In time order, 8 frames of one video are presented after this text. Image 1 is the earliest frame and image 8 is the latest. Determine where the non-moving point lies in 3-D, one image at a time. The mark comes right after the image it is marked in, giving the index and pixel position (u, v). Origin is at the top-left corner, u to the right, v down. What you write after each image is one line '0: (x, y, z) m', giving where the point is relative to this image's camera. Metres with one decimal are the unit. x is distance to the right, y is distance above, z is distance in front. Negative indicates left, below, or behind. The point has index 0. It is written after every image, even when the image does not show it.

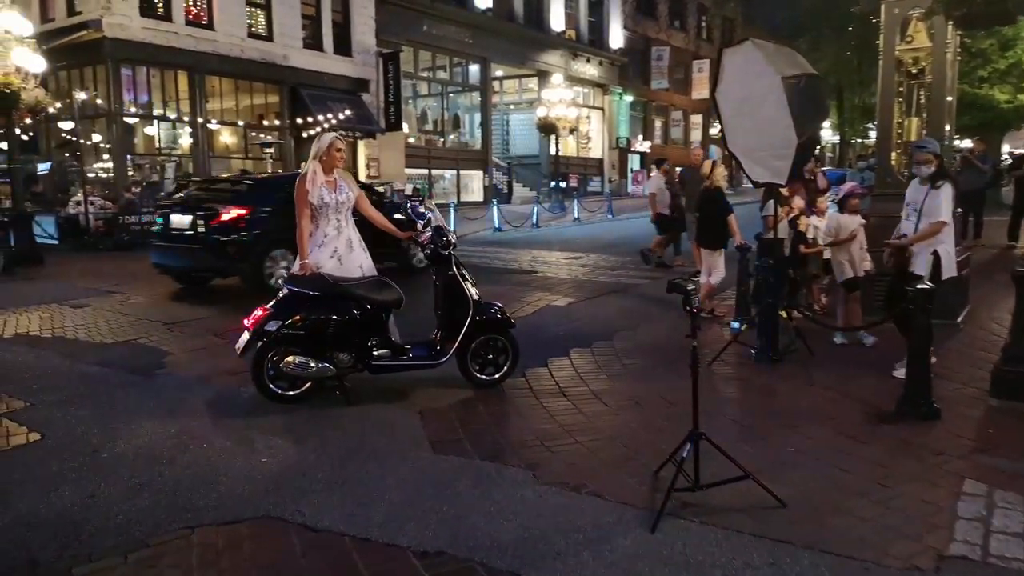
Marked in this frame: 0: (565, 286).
0: (+0.8, 0.0, +12.5) m
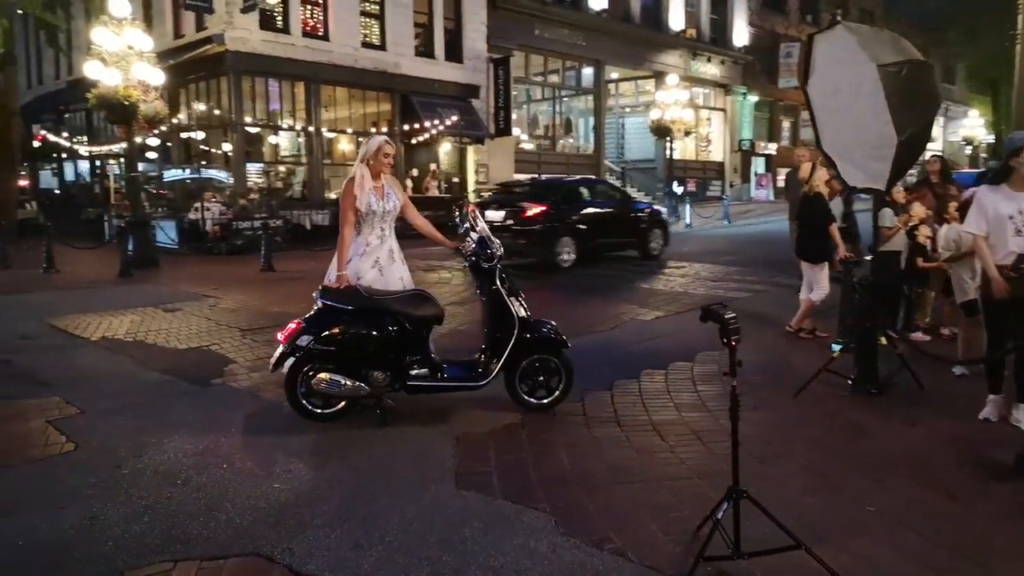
0: (+2.2, -0.2, +11.8) m
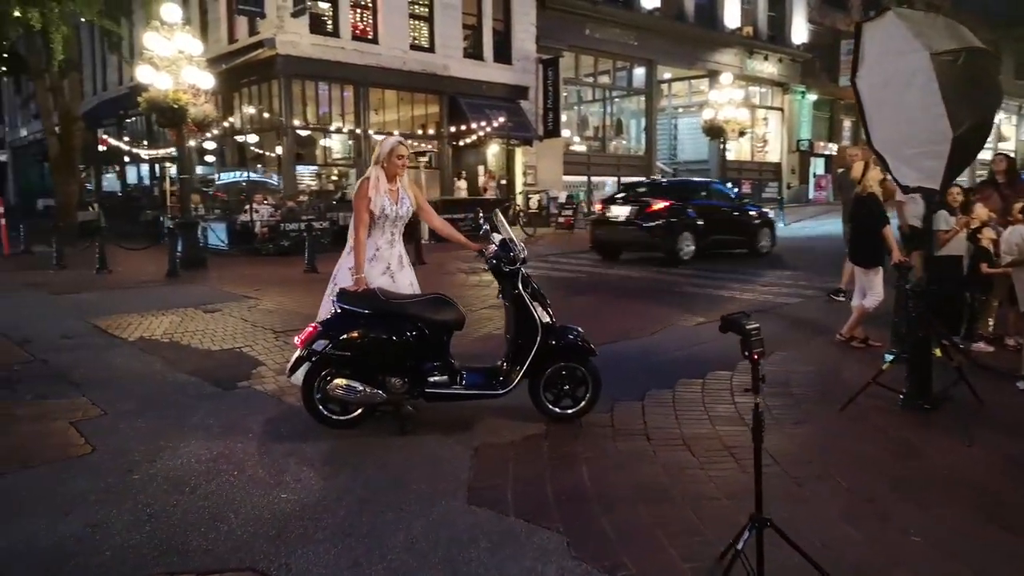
0: (+2.8, -0.2, +11.4) m
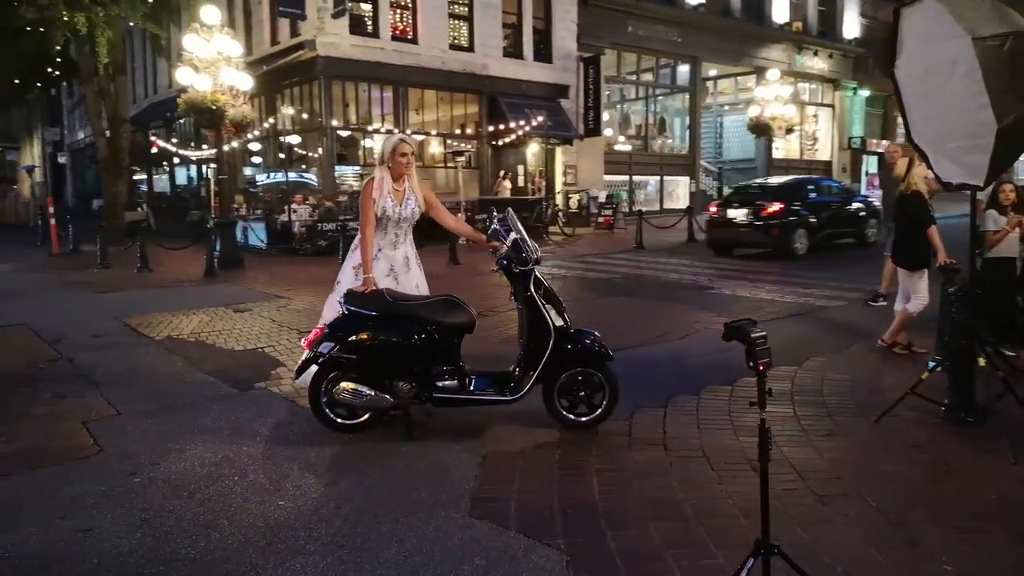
0: (+3.2, -0.3, +11.0) m
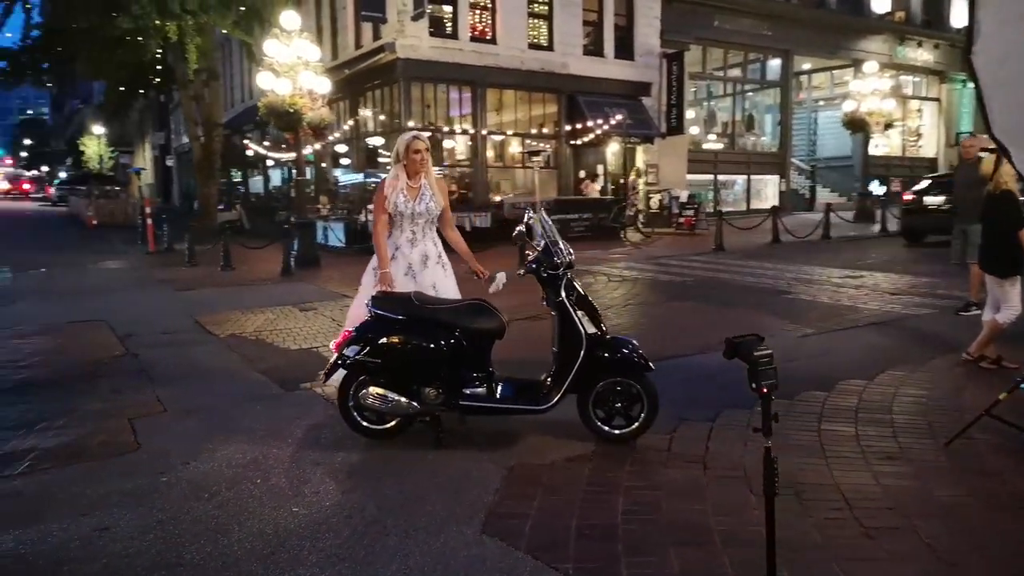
0: (+4.0, -0.3, +10.4) m
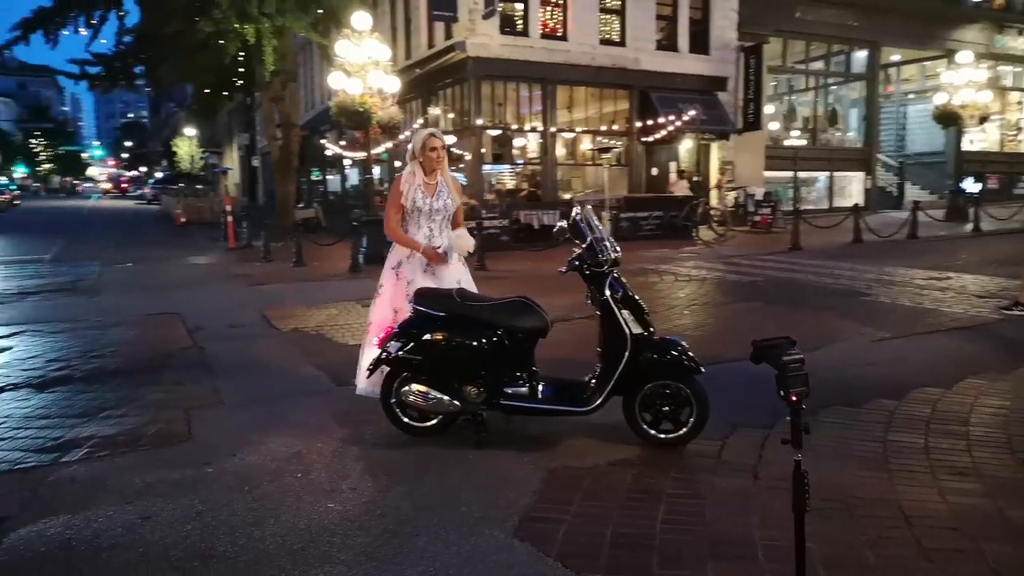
0: (+4.8, -0.4, +9.8) m
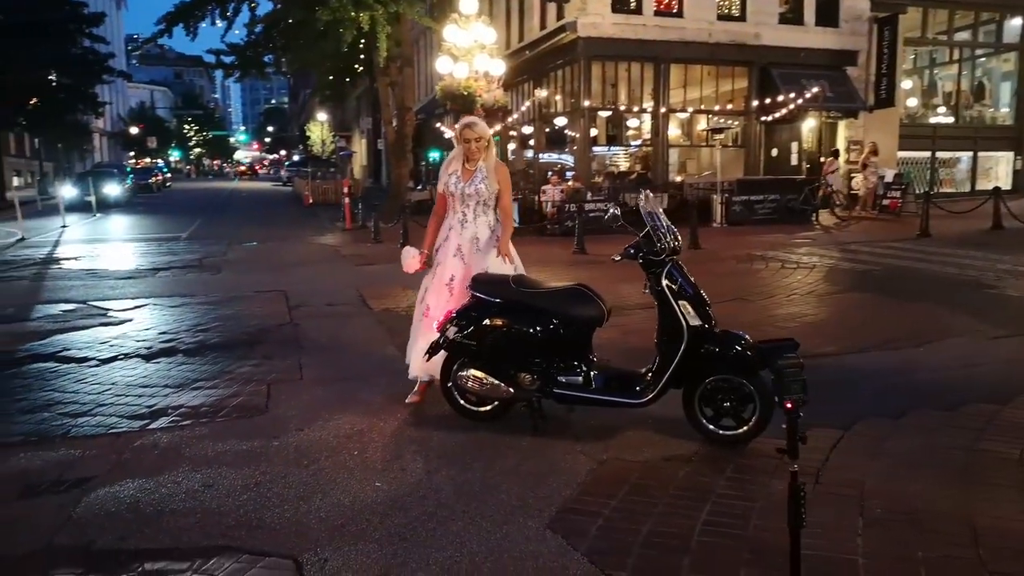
0: (+5.9, -0.3, +8.9) m
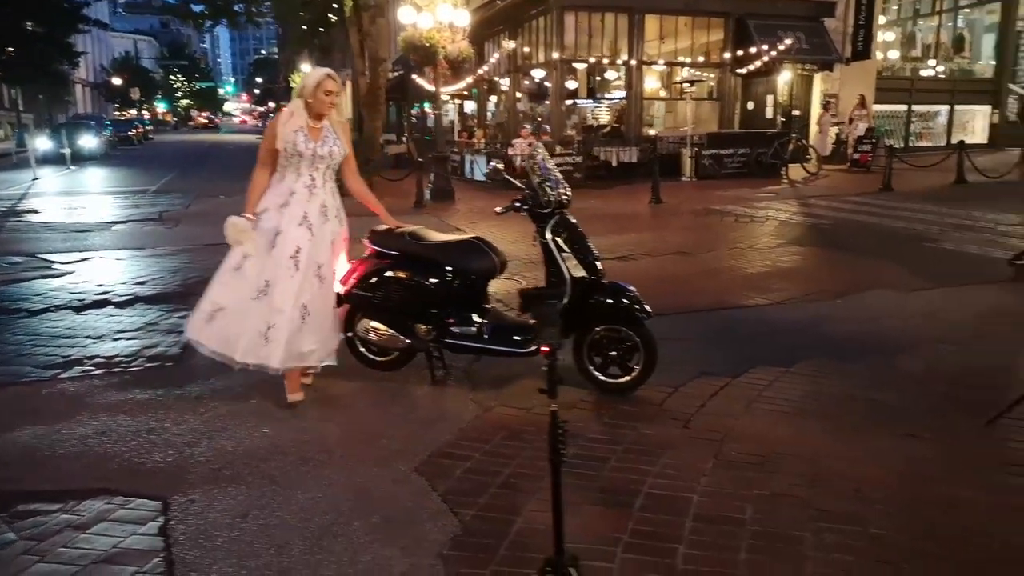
0: (+5.1, +0.3, +9.1) m
